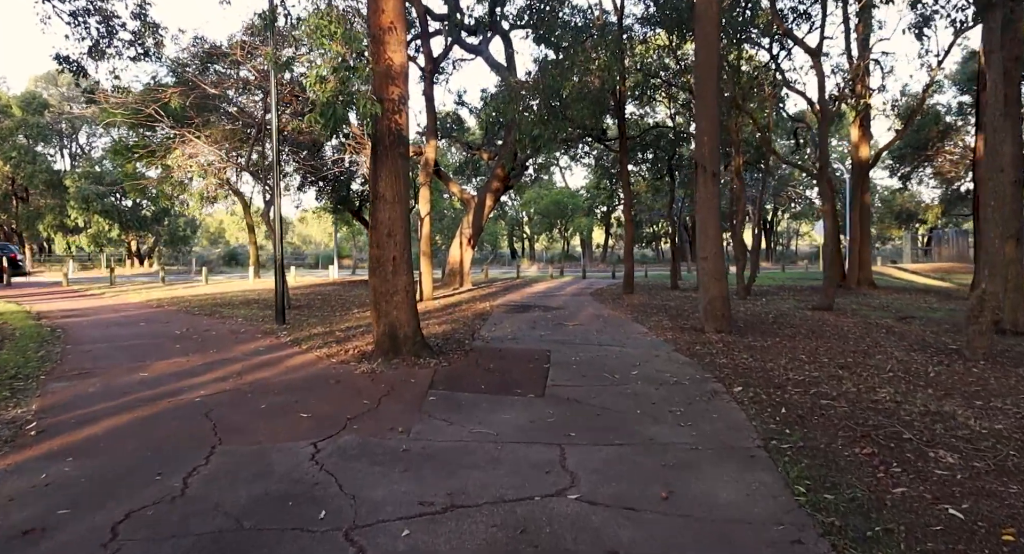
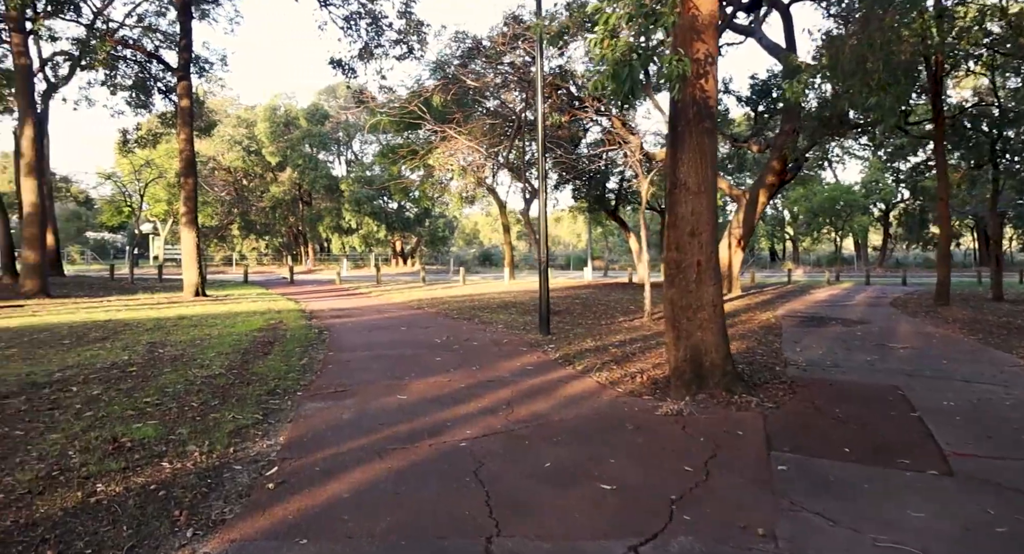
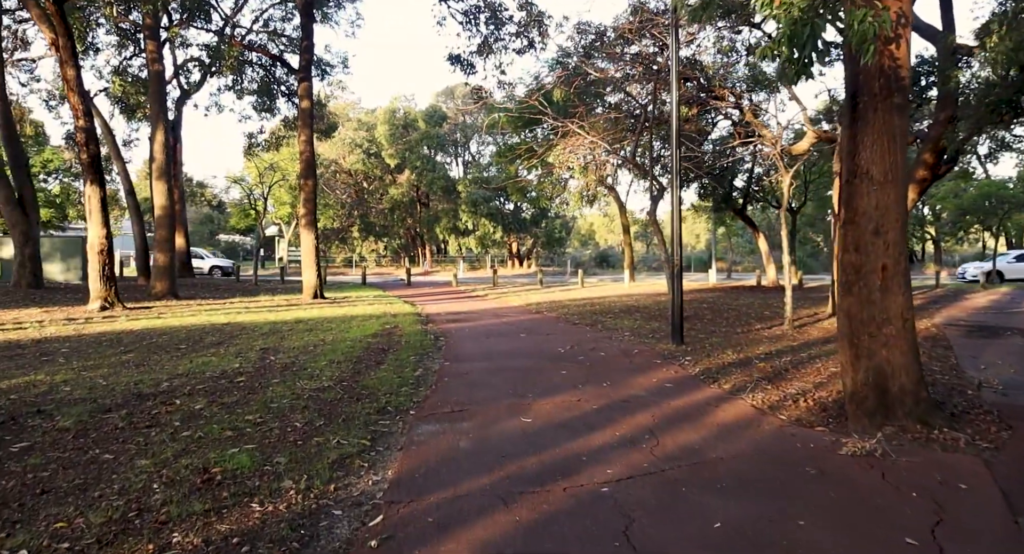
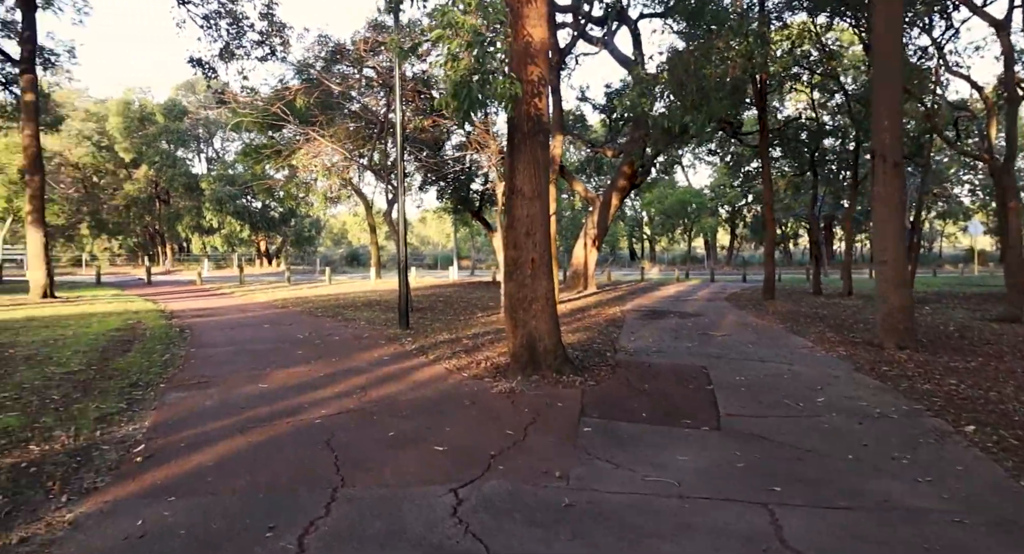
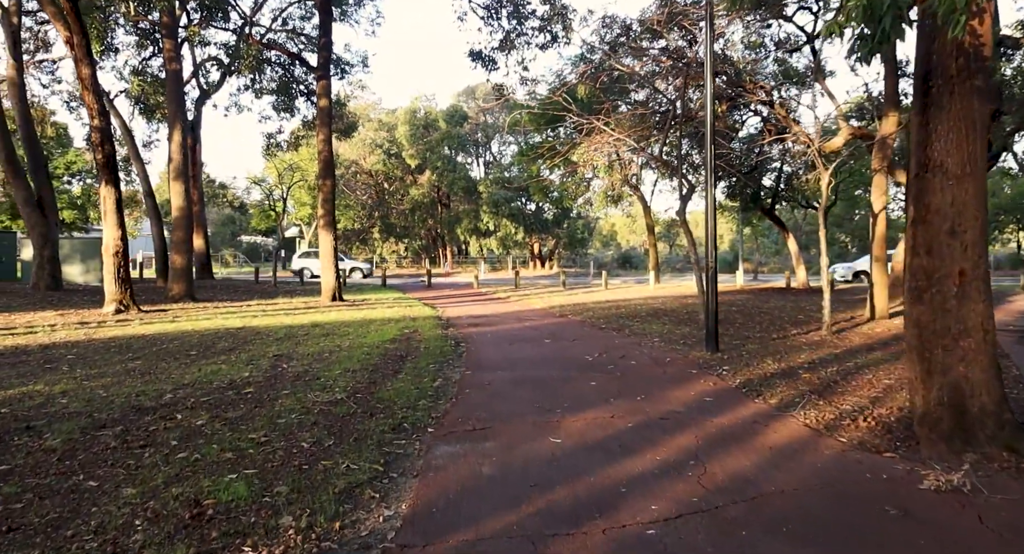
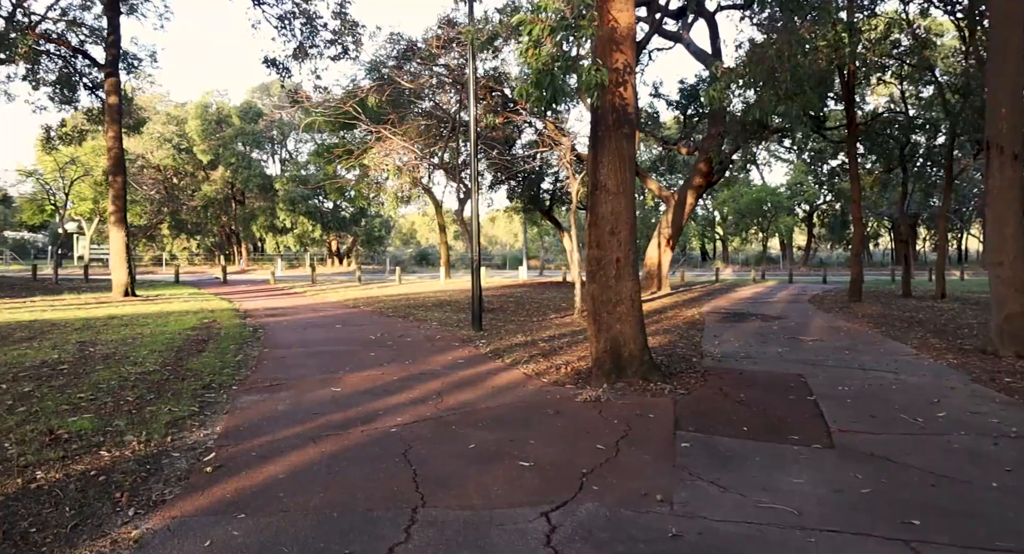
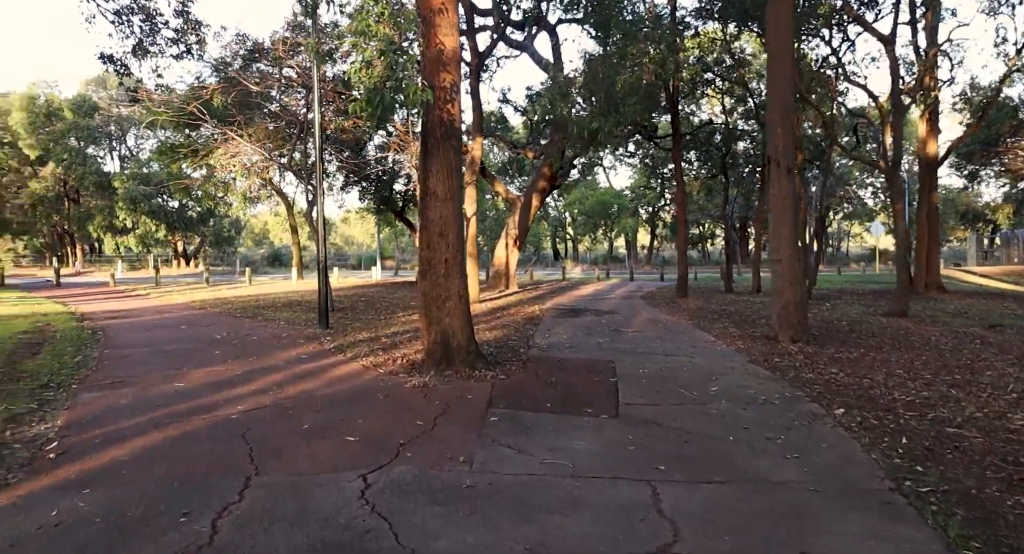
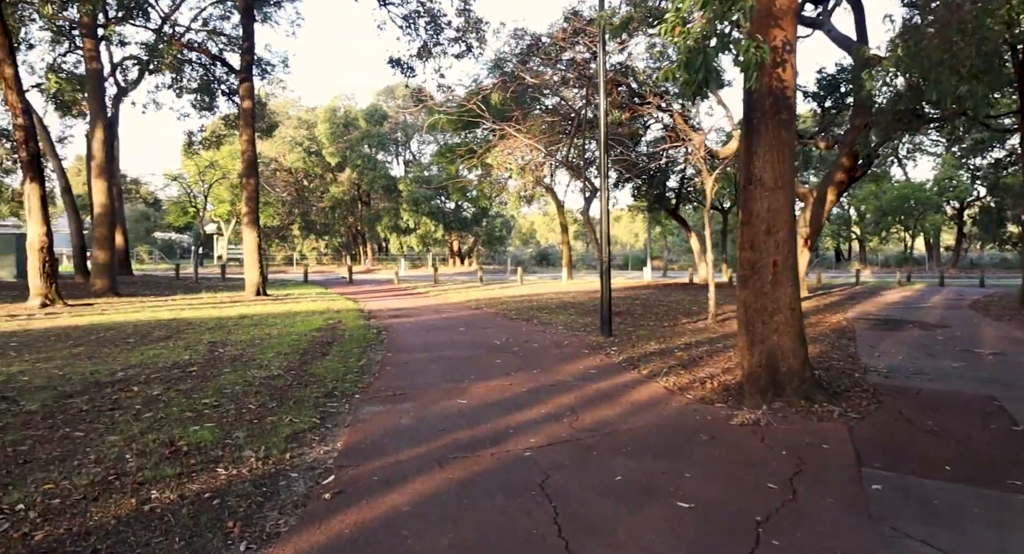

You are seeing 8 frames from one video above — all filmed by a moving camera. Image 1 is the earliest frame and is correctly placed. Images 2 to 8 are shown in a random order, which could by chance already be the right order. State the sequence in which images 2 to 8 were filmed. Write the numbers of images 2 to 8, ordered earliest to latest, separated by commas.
7, 4, 6, 2, 8, 3, 5
